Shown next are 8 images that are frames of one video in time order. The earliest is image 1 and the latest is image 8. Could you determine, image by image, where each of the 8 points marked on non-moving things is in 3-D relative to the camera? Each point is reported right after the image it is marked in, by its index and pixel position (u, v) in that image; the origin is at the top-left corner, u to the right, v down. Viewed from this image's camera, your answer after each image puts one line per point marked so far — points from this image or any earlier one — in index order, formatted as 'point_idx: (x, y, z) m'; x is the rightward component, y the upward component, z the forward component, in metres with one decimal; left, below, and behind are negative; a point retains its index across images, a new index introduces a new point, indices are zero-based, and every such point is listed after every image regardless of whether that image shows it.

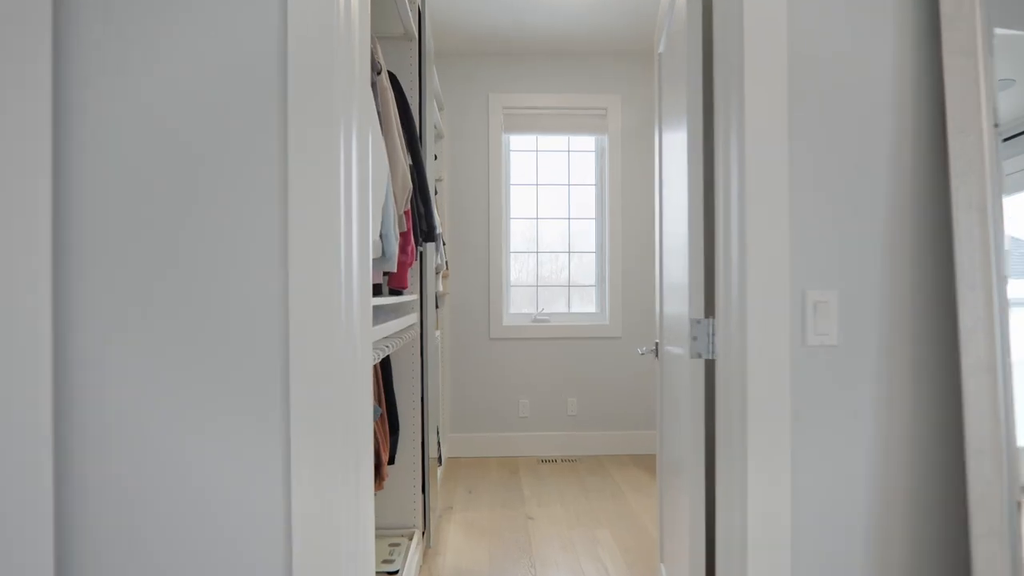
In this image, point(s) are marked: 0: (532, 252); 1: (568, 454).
0: (+0.1, +0.3, +4.1) m
1: (+0.4, -1.2, +4.0) m
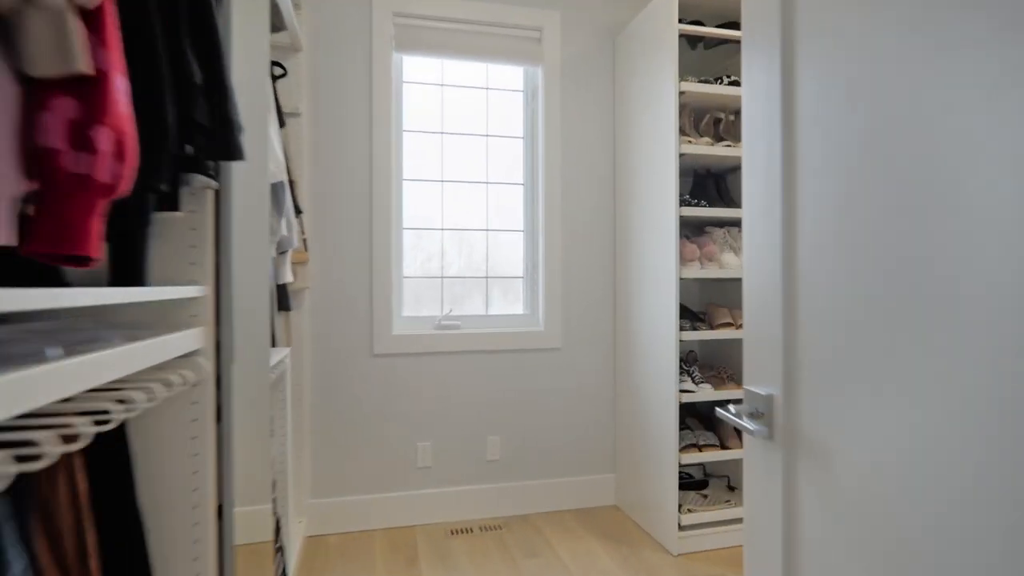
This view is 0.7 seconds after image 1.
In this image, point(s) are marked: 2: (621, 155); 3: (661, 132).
0: (-0.4, +0.3, +2.9) m
1: (-0.1, -1.1, +2.8) m
2: (+0.6, +0.7, +2.9) m
3: (+0.7, +0.7, +2.5) m
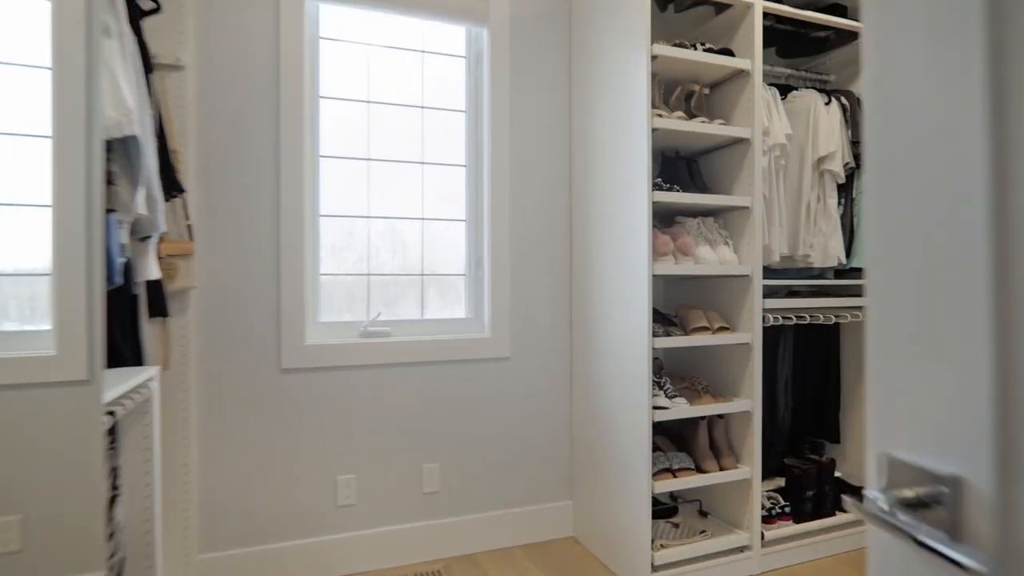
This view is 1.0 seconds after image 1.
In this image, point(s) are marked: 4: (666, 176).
0: (-0.6, +0.3, +2.4) m
1: (-0.4, -1.1, +2.3) m
2: (+0.3, +0.7, +2.5) m
3: (+0.4, +0.7, +2.1) m
4: (+0.6, +0.5, +2.3) m
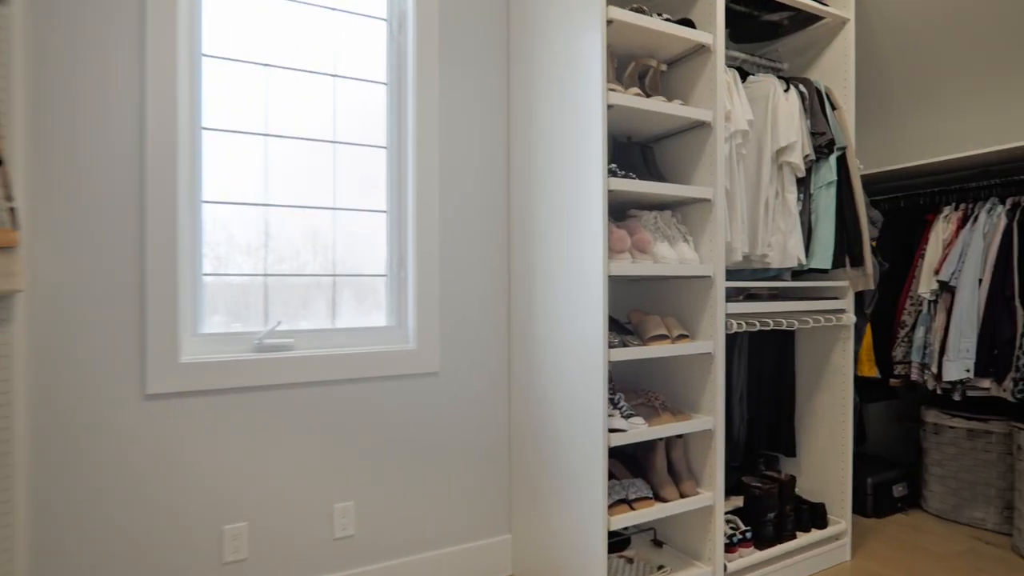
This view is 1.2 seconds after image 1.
0: (-0.9, +0.3, +2.0) m
1: (-0.6, -1.1, +1.9) m
2: (0.0, +0.7, +2.2) m
3: (+0.2, +0.7, +1.8) m
4: (+0.4, +0.4, +2.0) m
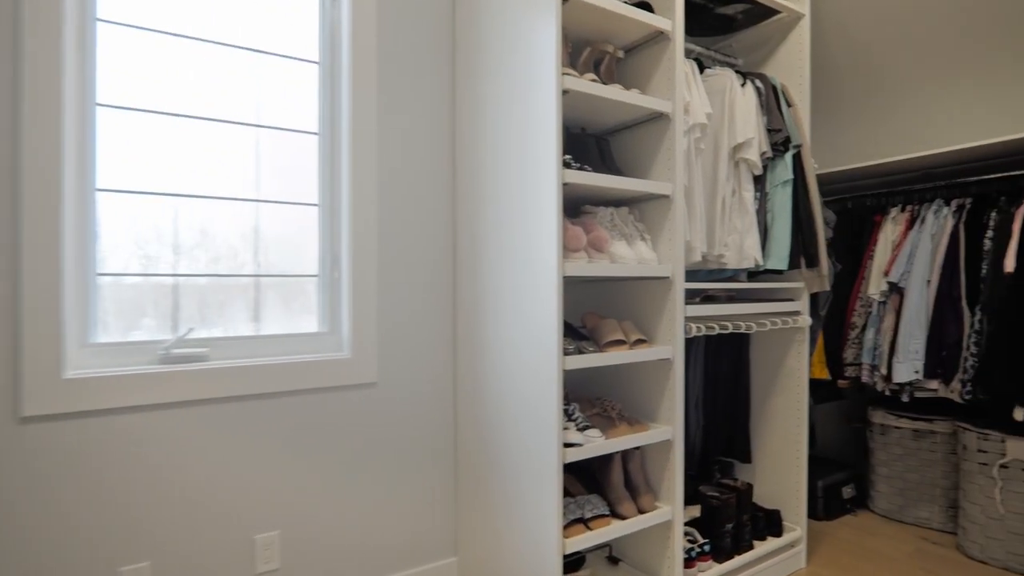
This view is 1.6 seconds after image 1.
0: (-1.1, +0.3, +1.7) m
1: (-0.8, -1.1, +1.7) m
2: (-0.2, +0.6, +2.0) m
3: (+0.1, +0.7, +1.7) m
4: (+0.2, +0.4, +1.9) m
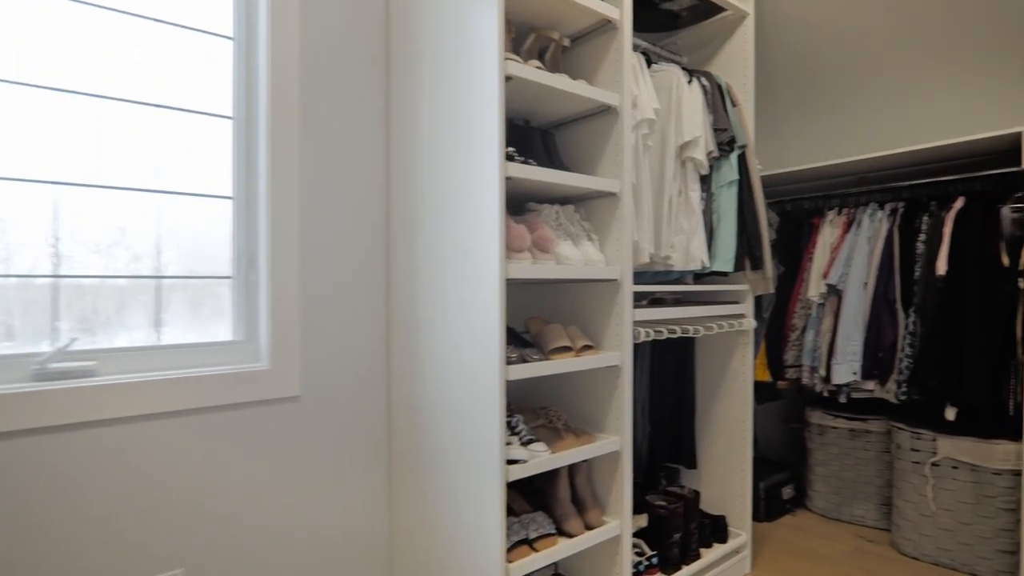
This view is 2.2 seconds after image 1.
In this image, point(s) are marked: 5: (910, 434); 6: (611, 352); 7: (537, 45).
0: (-1.2, +0.3, +1.5) m
1: (-0.9, -1.1, +1.5) m
2: (-0.4, +0.6, +1.9) m
3: (-0.1, +0.6, +1.5) m
4: (0.0, +0.4, +1.7) m
5: (+1.6, -0.6, +2.3) m
6: (+0.3, -0.2, +1.7) m
7: (+0.1, +0.7, +1.7) m
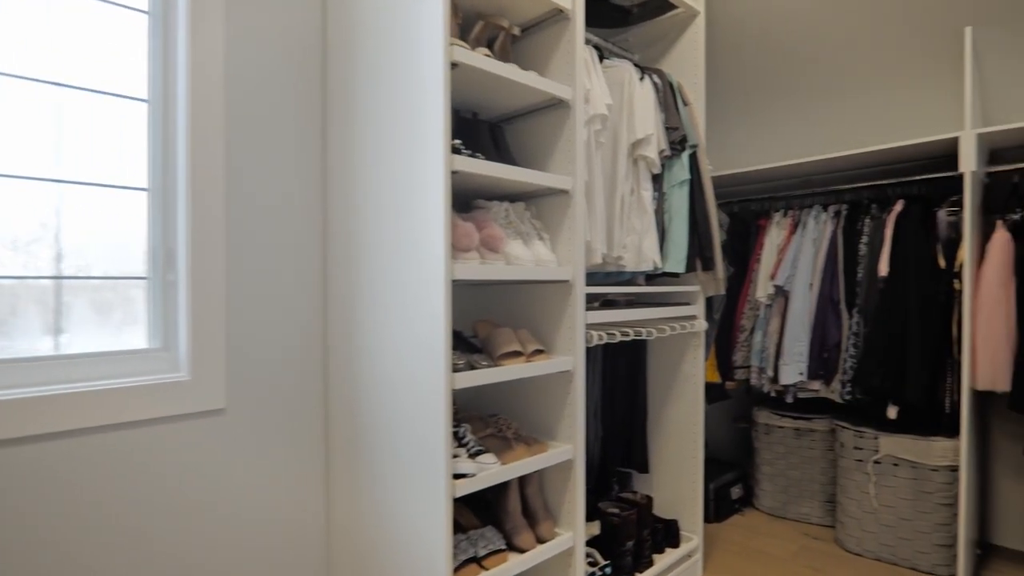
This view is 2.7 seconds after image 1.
0: (-1.3, +0.3, +1.3) m
1: (-1.1, -1.1, +1.3) m
2: (-0.5, +0.6, +1.7) m
3: (-0.2, +0.6, +1.4) m
4: (-0.1, +0.4, +1.7) m
5: (+1.4, -0.6, +2.3) m
6: (+0.1, -0.2, +1.6) m
7: (-0.1, +0.7, +1.6) m
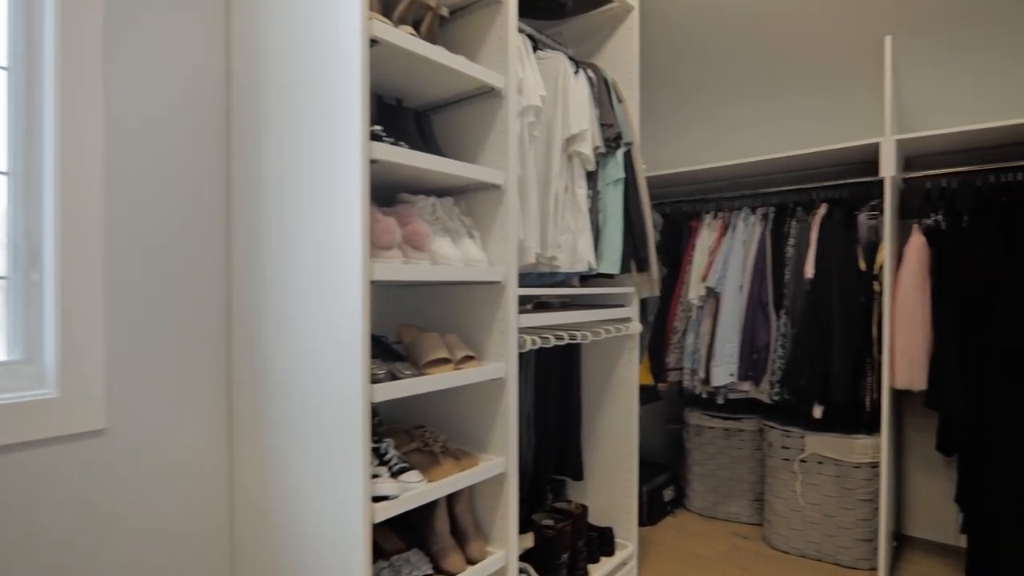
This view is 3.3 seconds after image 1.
0: (-1.5, +0.3, +1.0) m
1: (-1.2, -1.1, +1.1) m
2: (-0.7, +0.6, +1.5) m
3: (-0.4, +0.6, +1.3) m
4: (-0.3, +0.4, +1.5) m
5: (+1.1, -0.6, +2.4) m
6: (0.0, -0.2, +1.5) m
7: (-0.3, +0.7, +1.5) m
